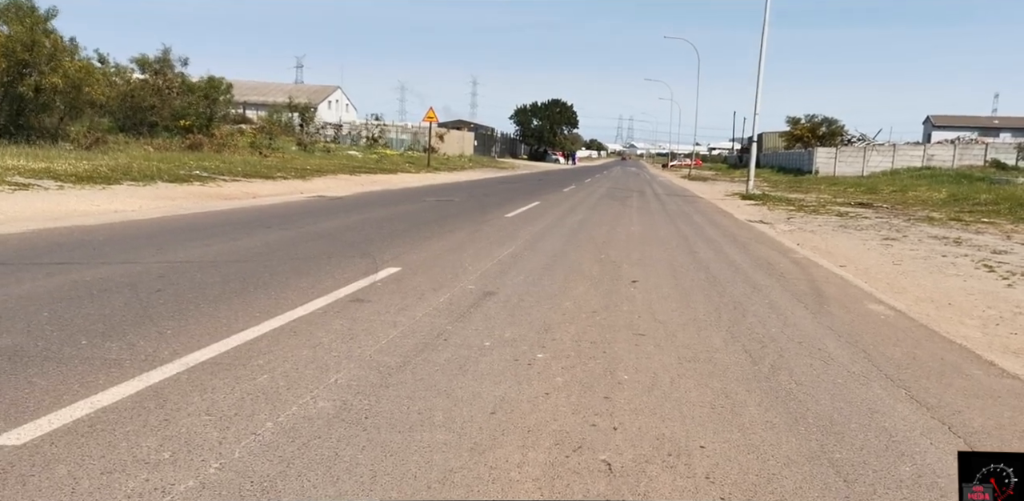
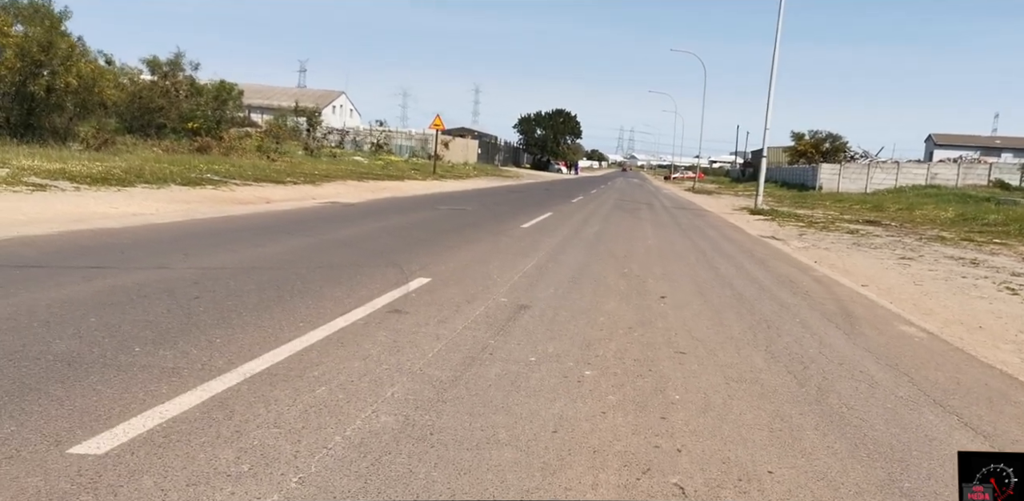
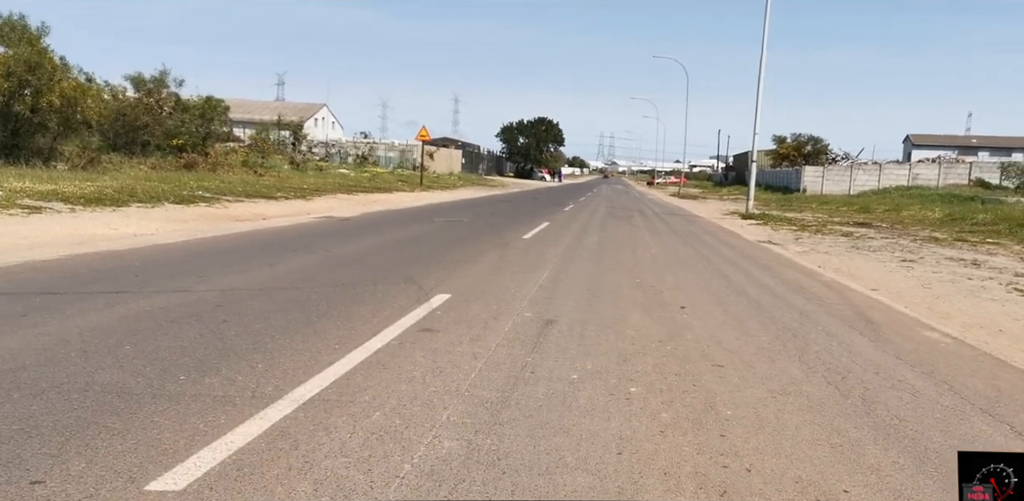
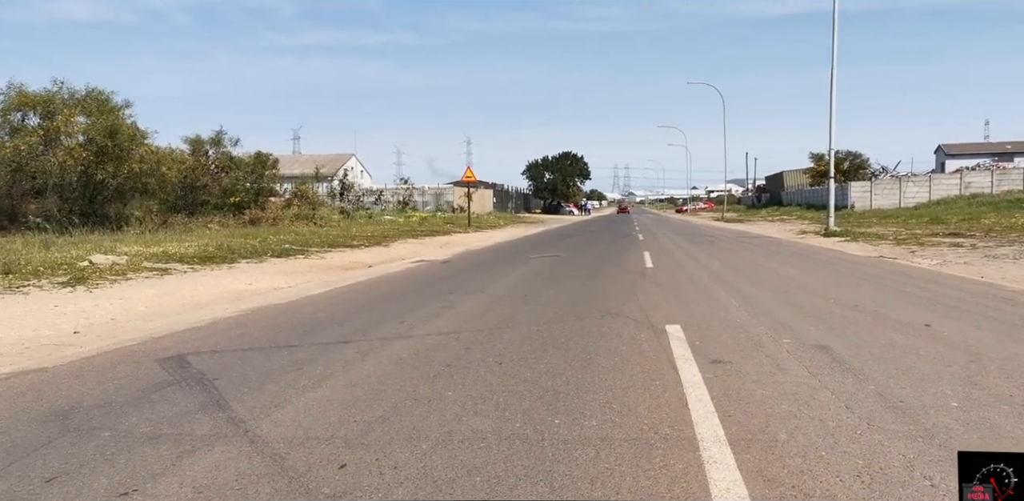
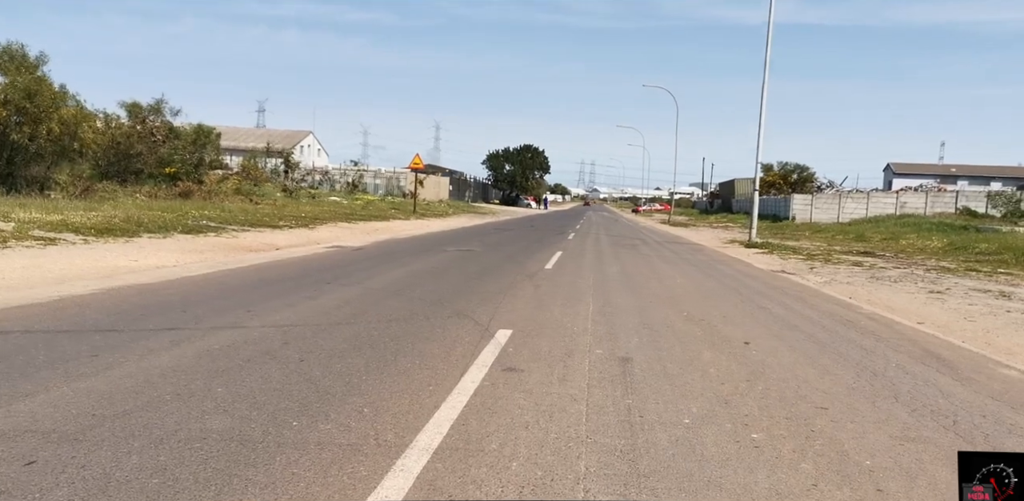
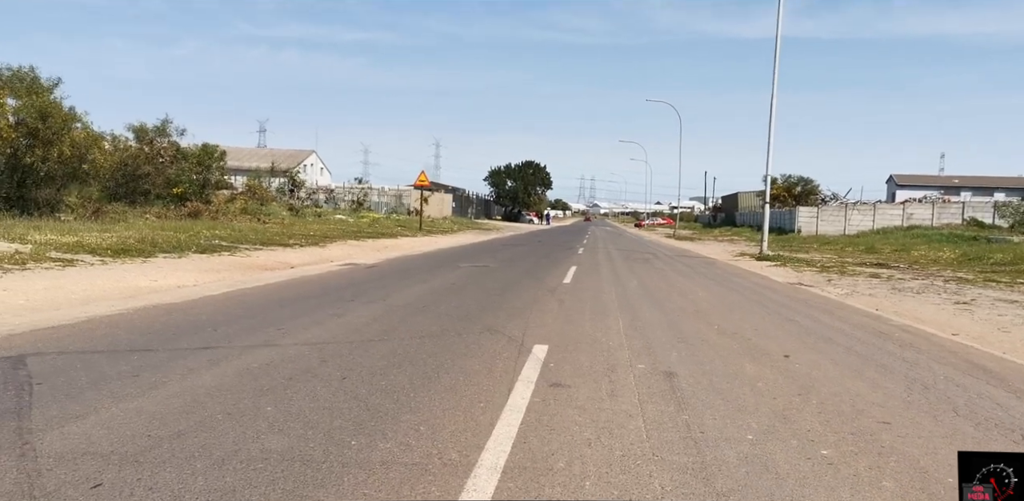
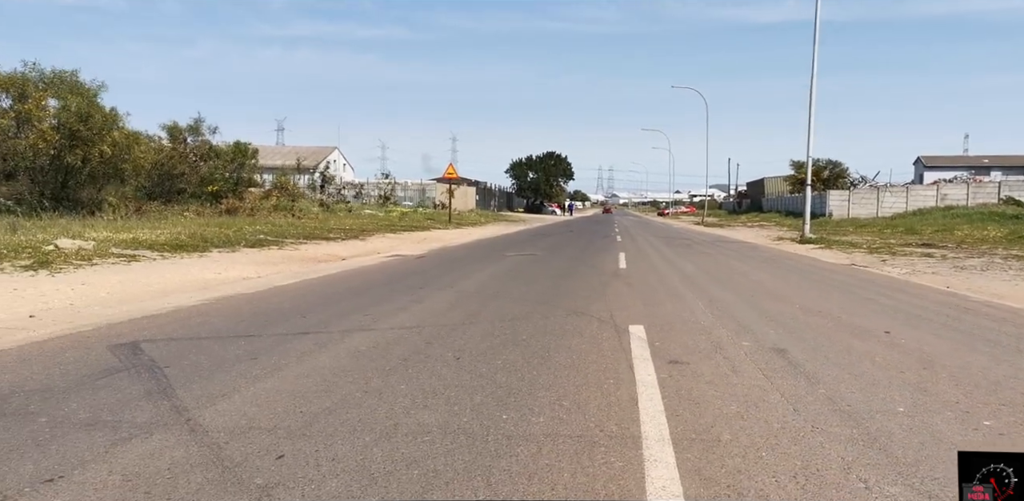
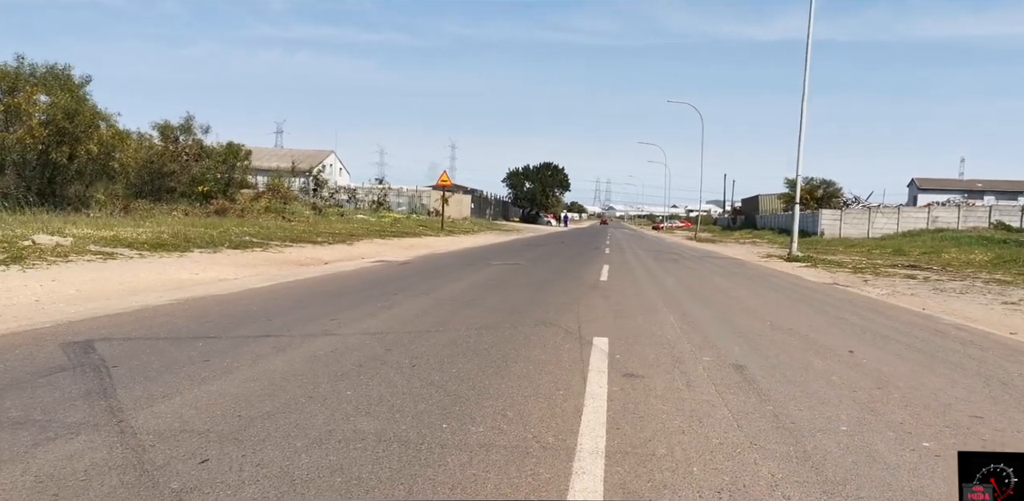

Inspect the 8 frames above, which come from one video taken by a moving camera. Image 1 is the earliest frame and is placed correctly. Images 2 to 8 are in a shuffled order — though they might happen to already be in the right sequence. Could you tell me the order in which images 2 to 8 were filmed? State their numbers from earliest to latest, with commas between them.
2, 3, 5, 6, 8, 7, 4
